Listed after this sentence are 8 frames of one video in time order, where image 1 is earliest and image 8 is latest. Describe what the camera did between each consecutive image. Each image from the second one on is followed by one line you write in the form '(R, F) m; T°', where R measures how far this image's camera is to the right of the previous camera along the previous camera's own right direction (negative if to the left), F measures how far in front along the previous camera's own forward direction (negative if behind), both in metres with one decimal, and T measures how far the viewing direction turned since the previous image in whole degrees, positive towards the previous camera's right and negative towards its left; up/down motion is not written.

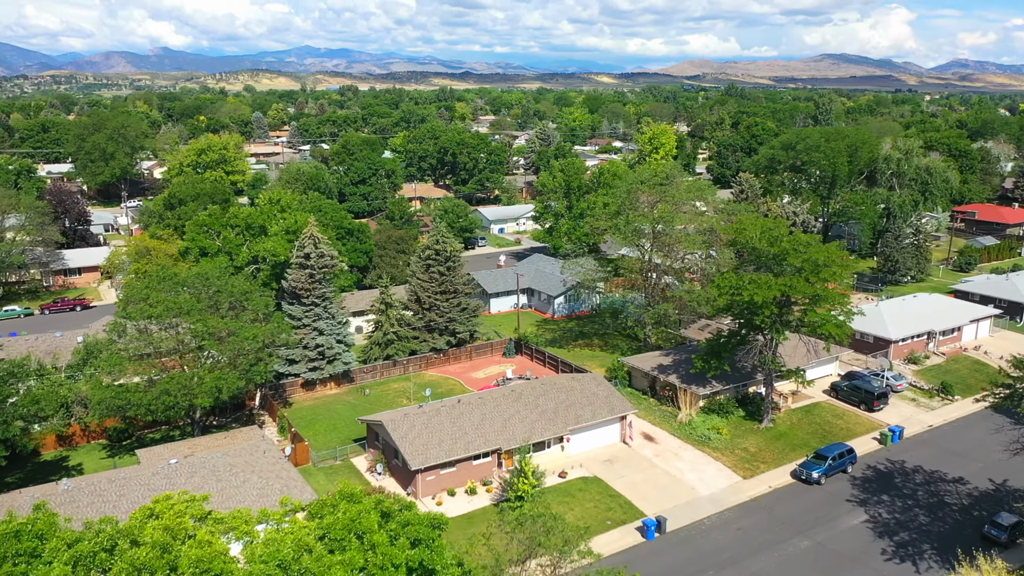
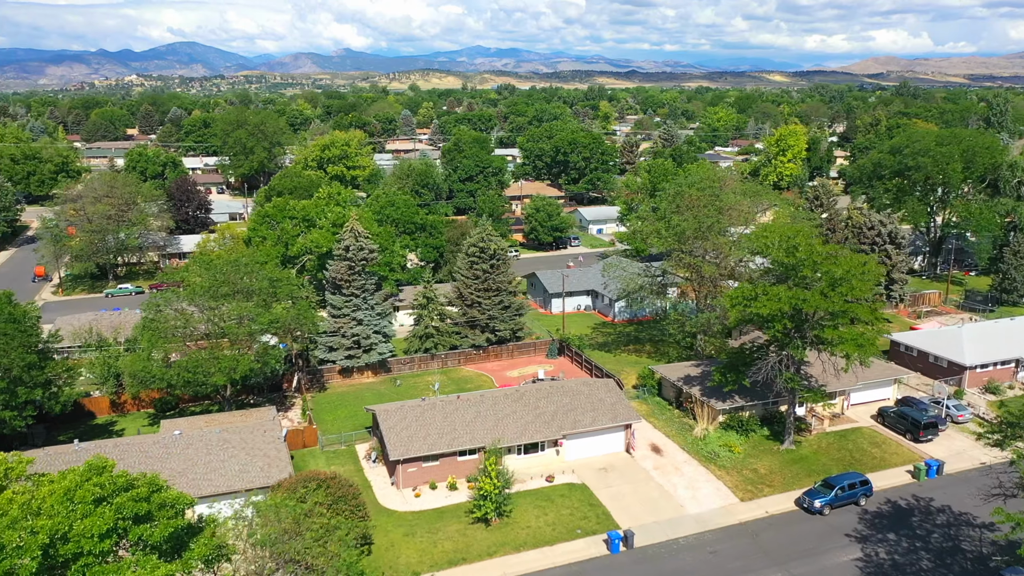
(+5.8, +0.6) m; -11°
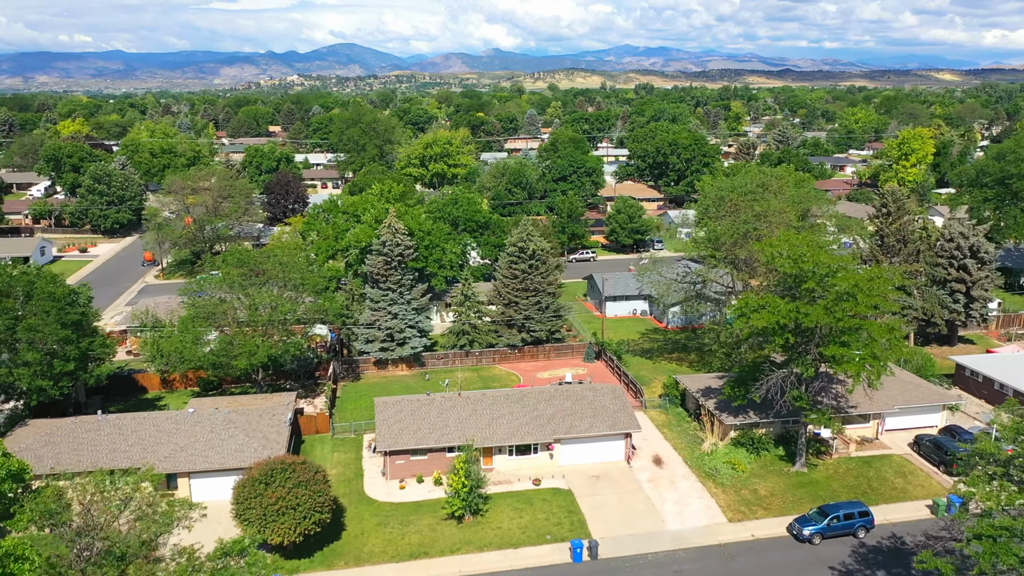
(+5.1, +0.4) m; -10°
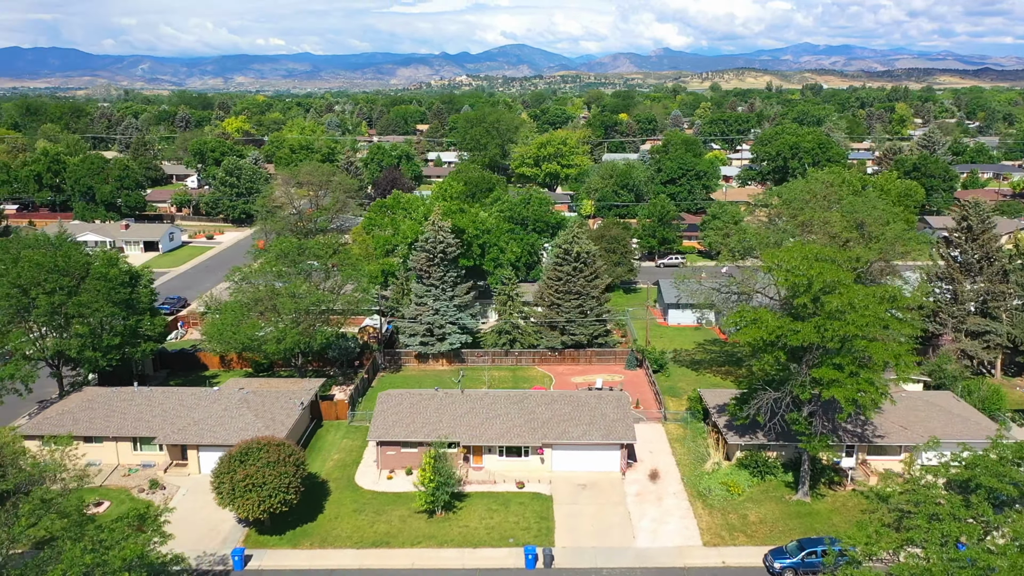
(+5.9, +0.6) m; -11°
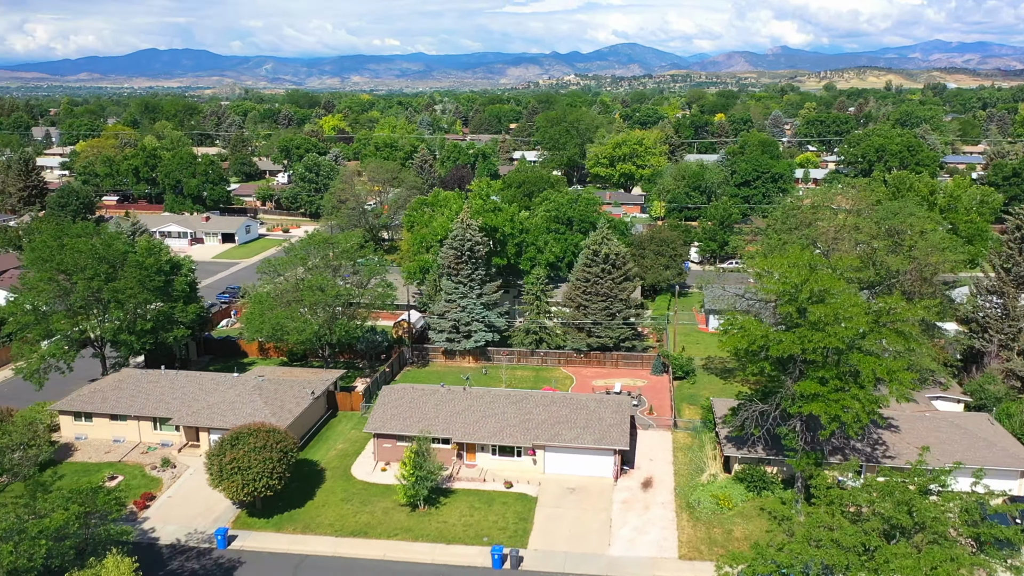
(+3.9, +0.3) m; -7°
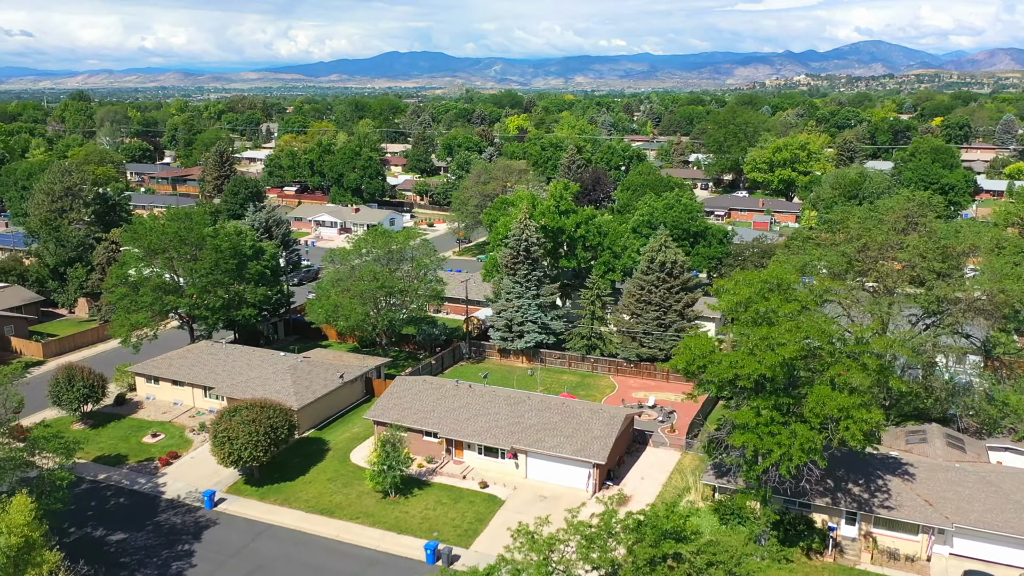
(+7.9, +1.1) m; -15°
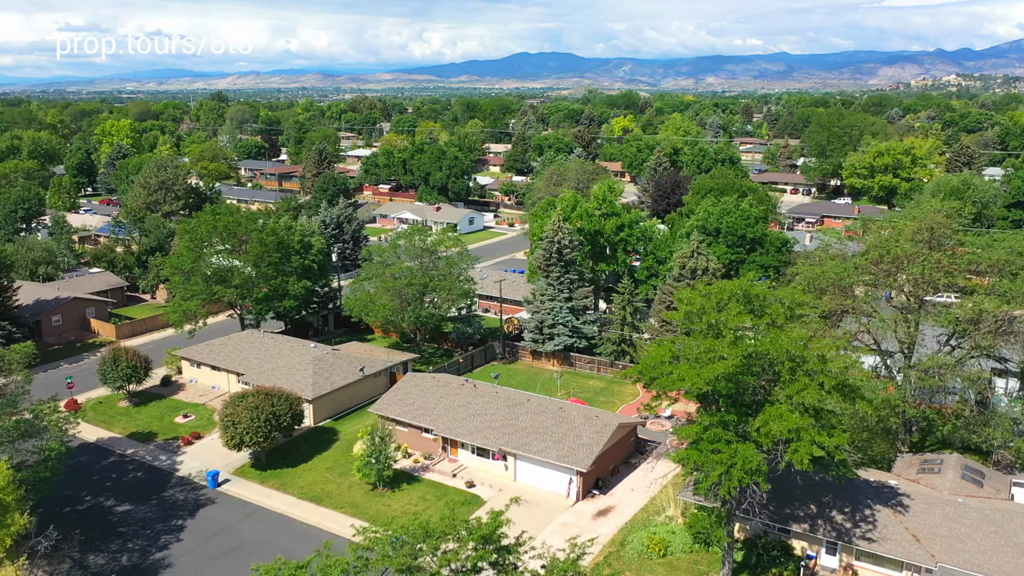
(+4.6, +0.4) m; -9°
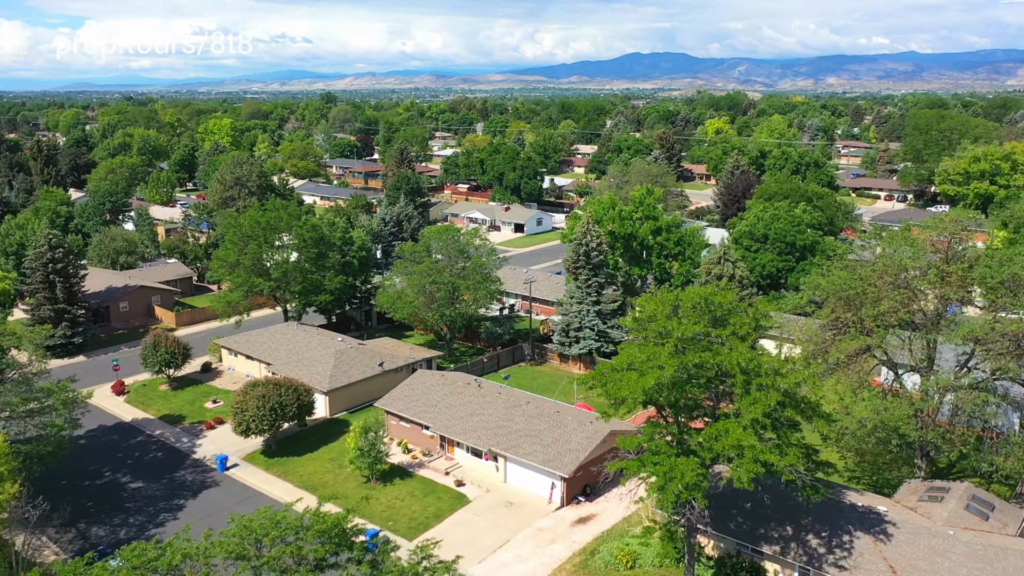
(+4.0, +0.3) m; -7°
